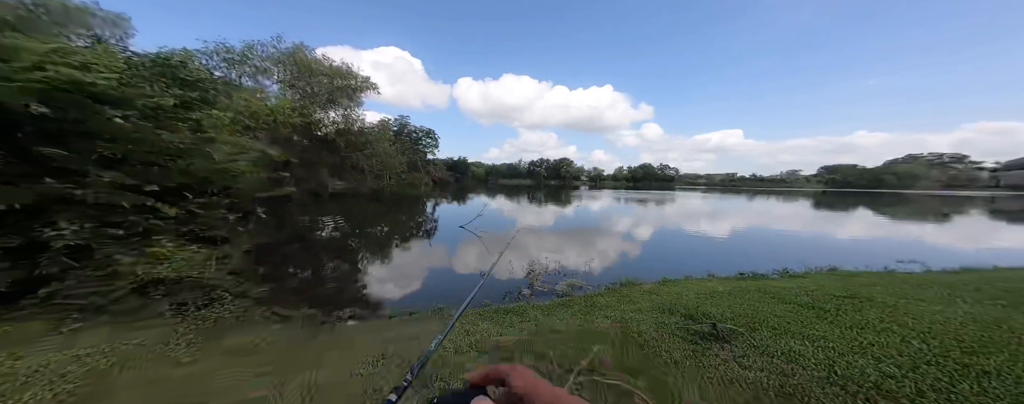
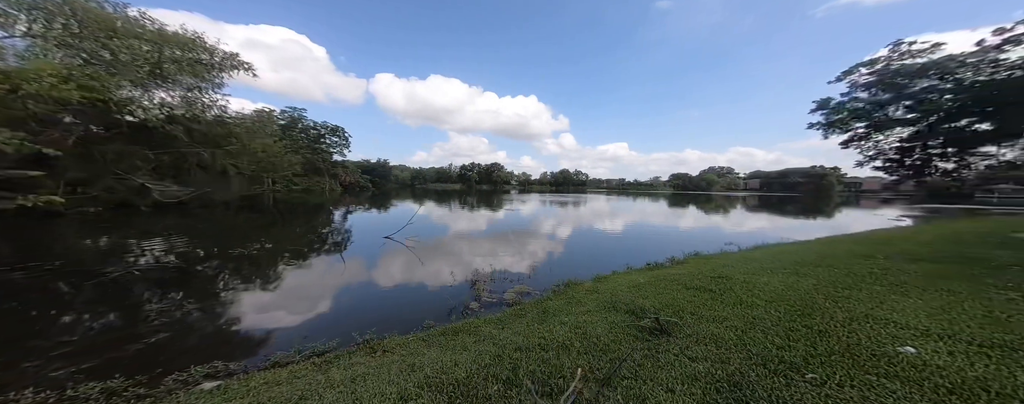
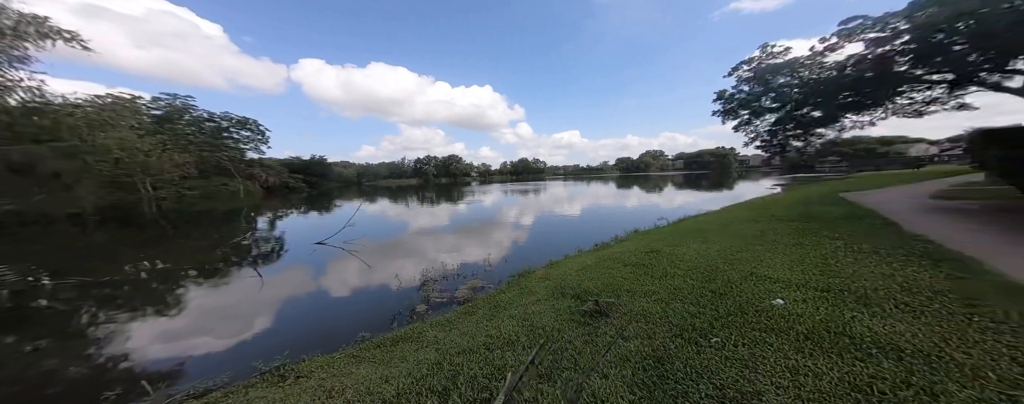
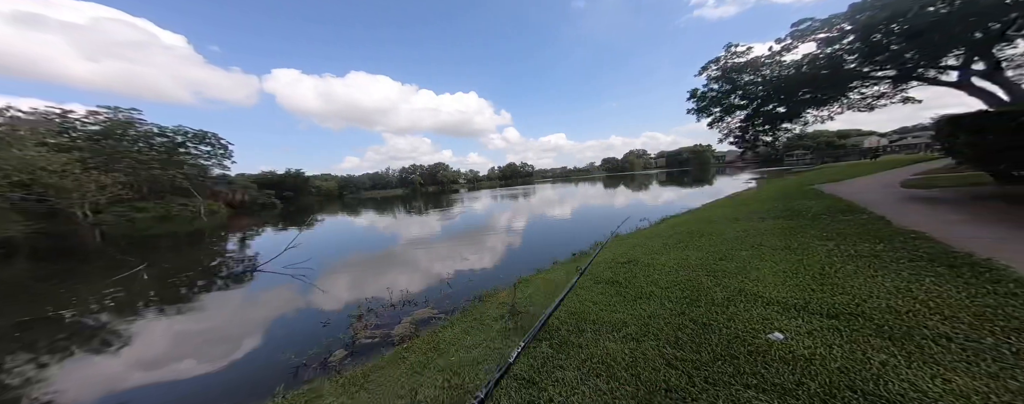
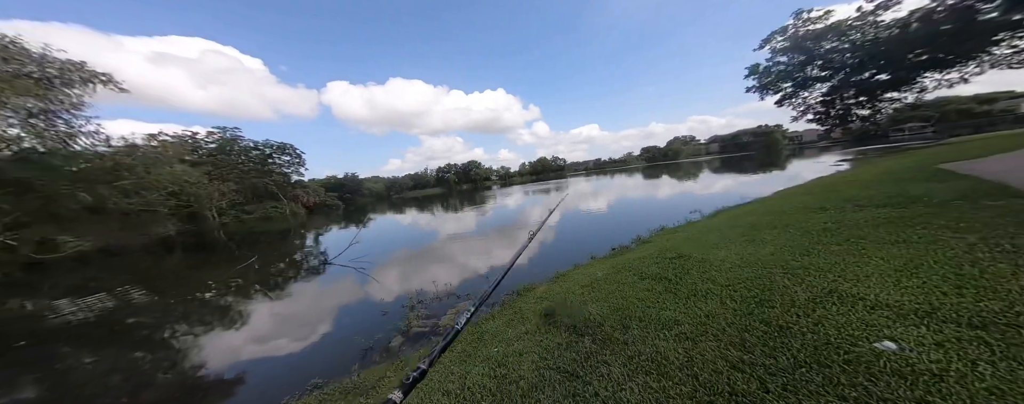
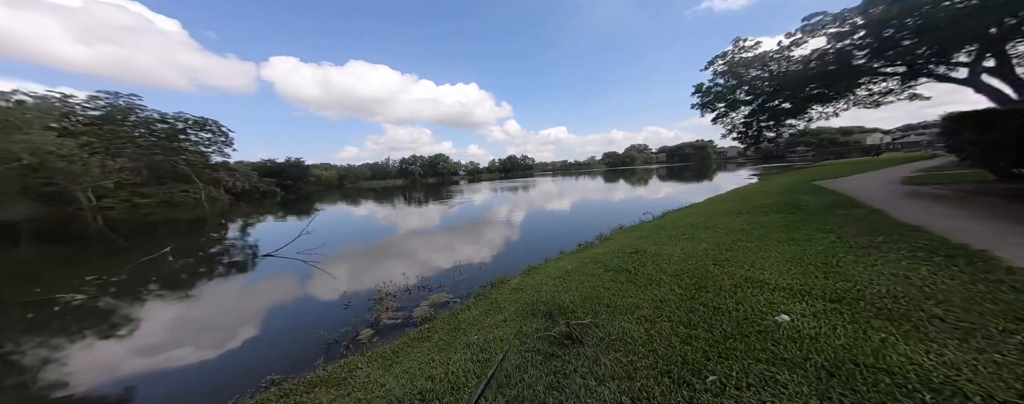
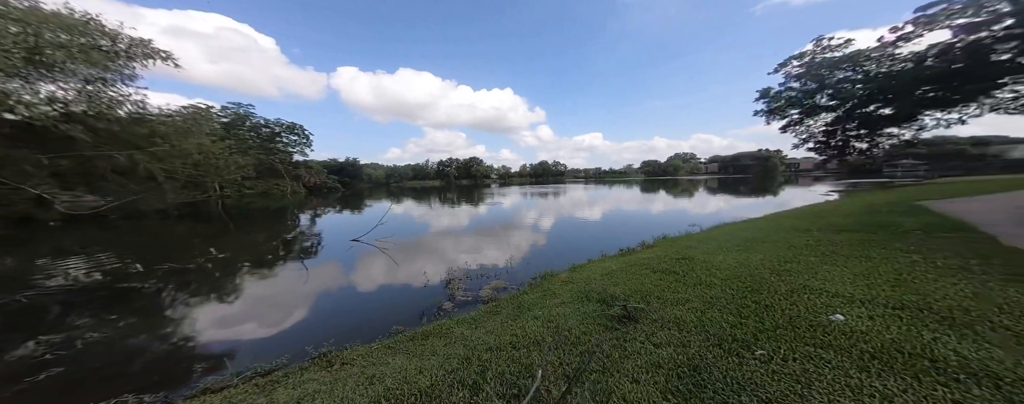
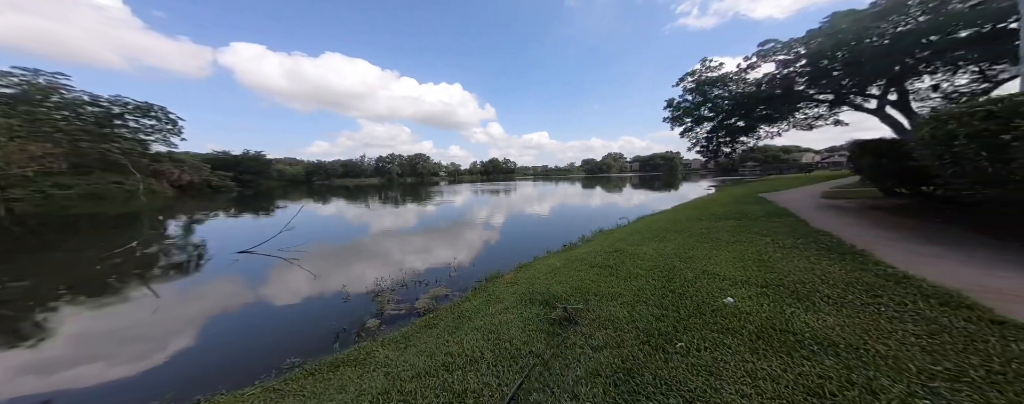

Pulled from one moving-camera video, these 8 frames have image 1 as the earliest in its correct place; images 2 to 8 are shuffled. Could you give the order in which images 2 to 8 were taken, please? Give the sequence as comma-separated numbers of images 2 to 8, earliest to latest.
2, 7, 3, 8, 6, 5, 4
